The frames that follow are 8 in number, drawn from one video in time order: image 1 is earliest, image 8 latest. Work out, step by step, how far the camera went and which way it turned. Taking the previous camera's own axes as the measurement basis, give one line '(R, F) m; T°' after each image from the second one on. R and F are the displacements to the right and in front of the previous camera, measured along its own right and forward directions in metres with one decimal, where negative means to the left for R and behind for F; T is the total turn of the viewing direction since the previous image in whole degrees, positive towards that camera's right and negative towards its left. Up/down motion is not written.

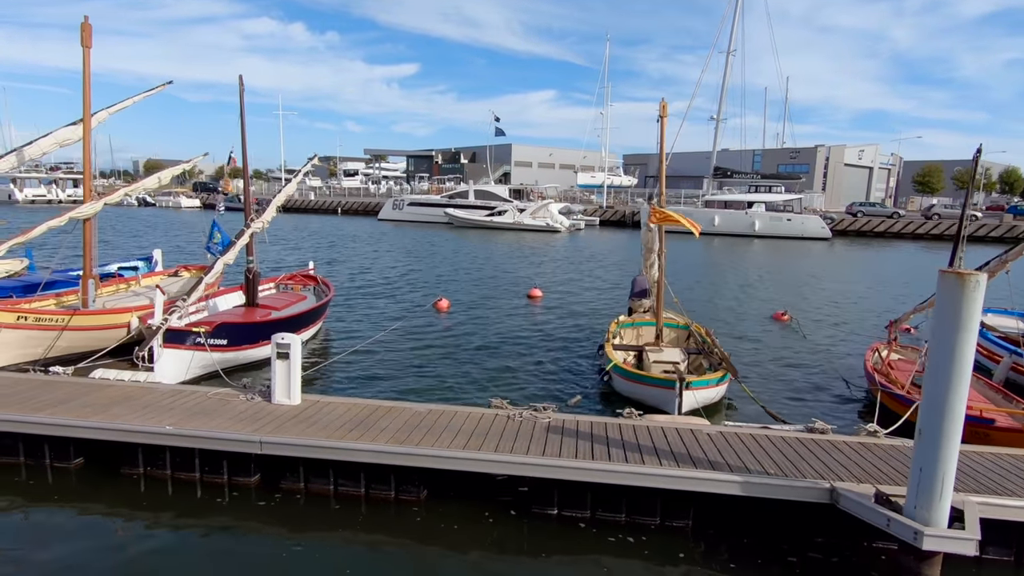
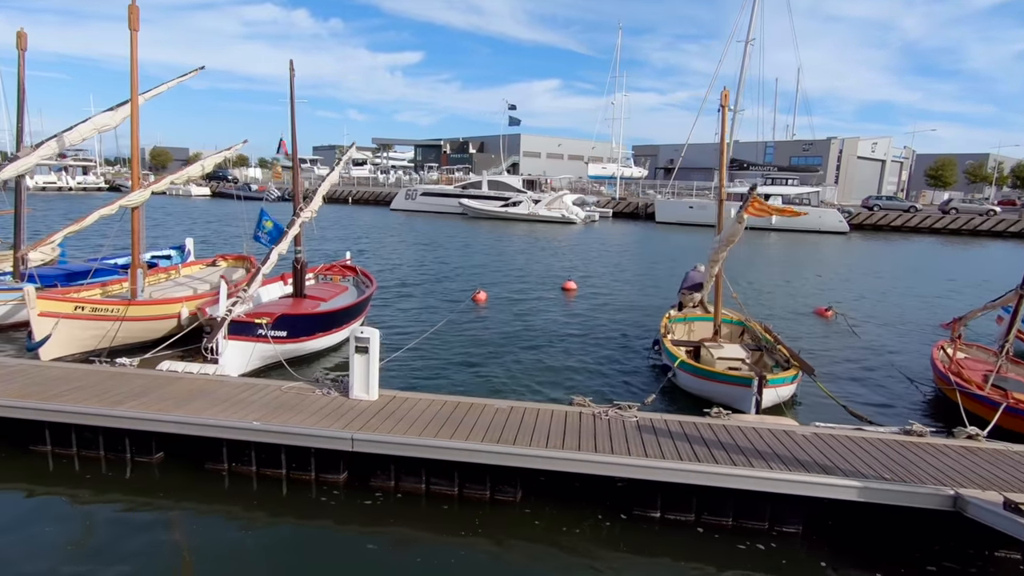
(-1.3, +0.2) m; 0°
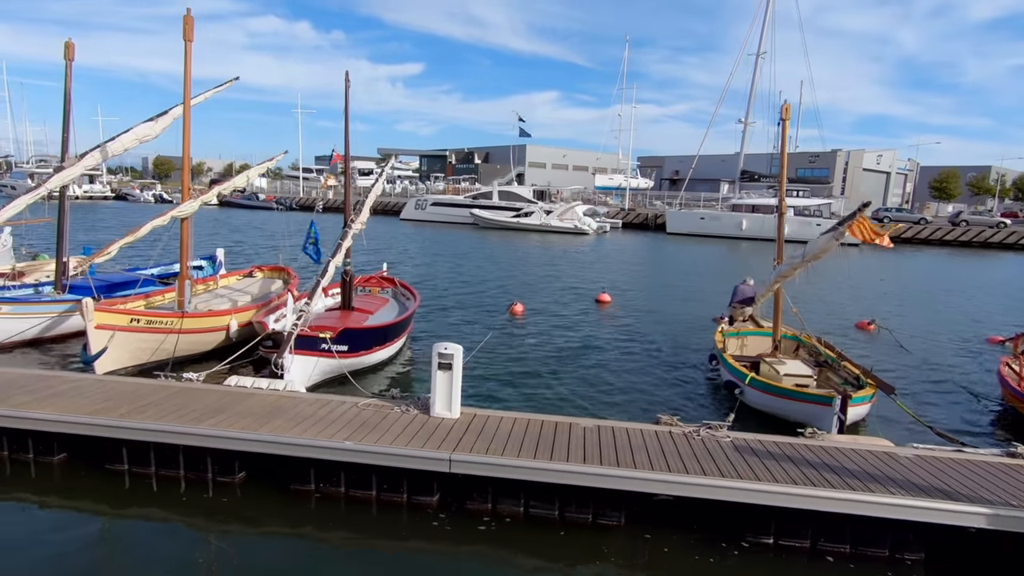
(-1.3, +0.2) m; 0°
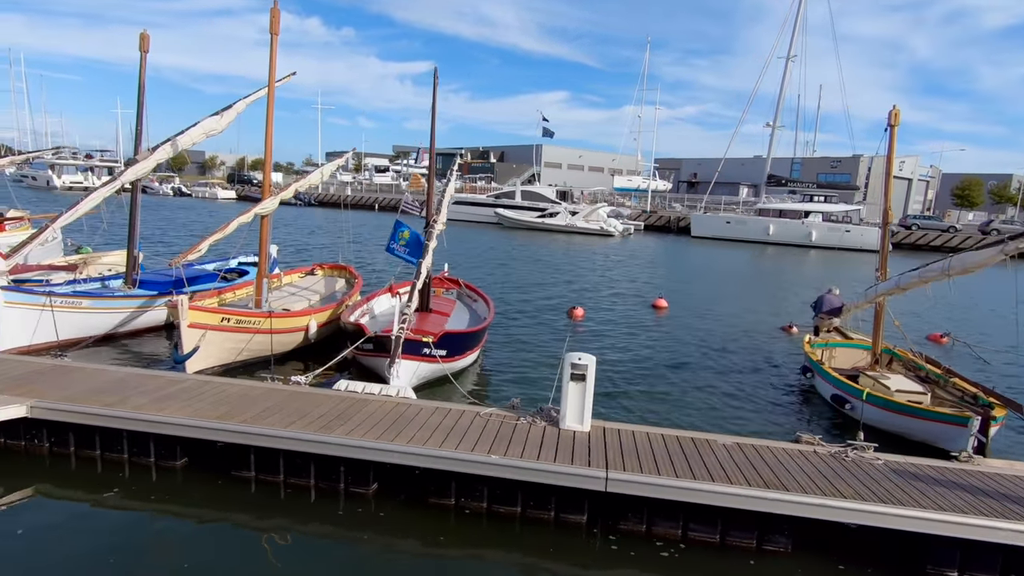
(-1.9, +0.4) m; -1°
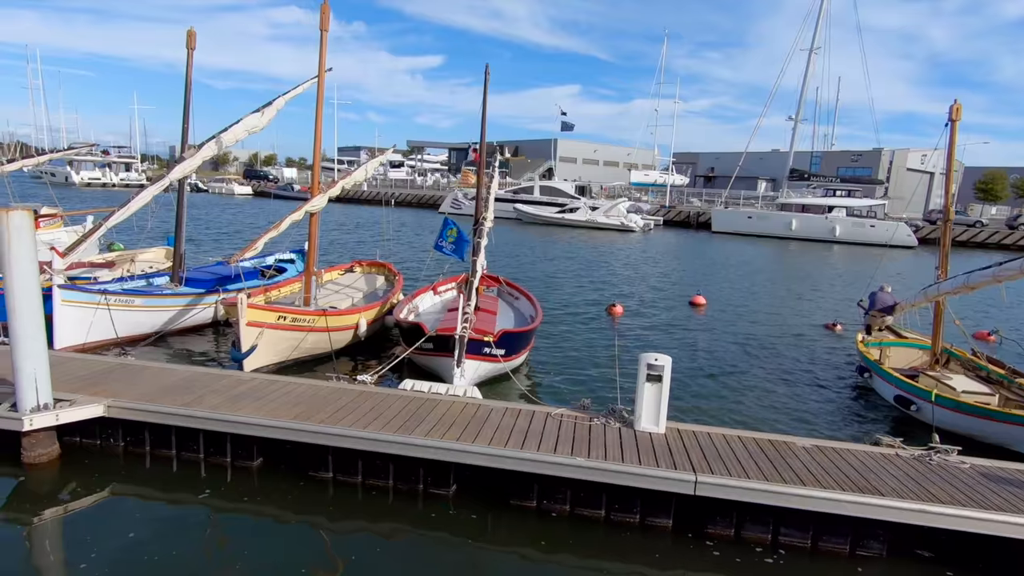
(-0.9, +0.1) m; -1°
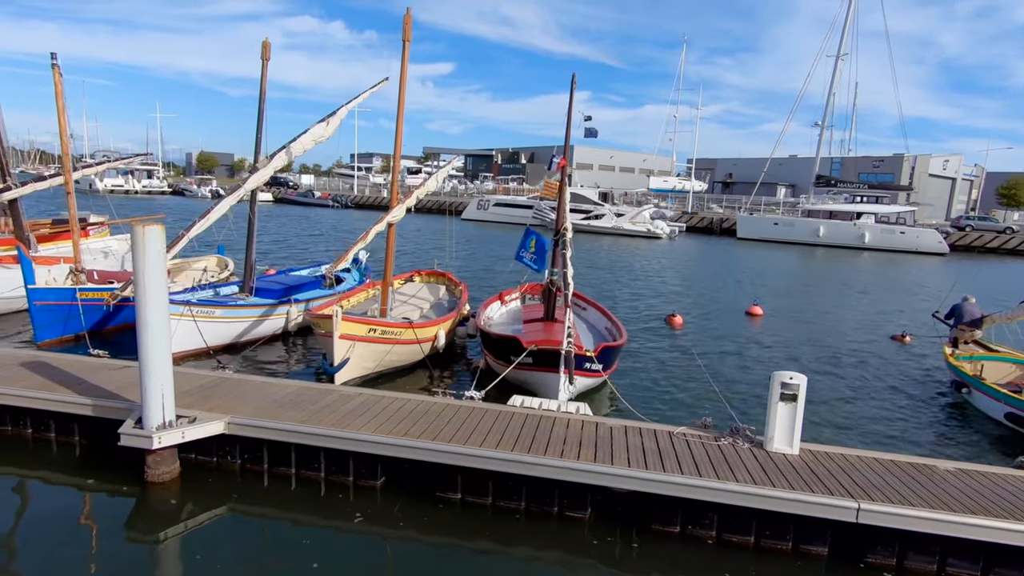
(-1.7, +0.2) m; -1°
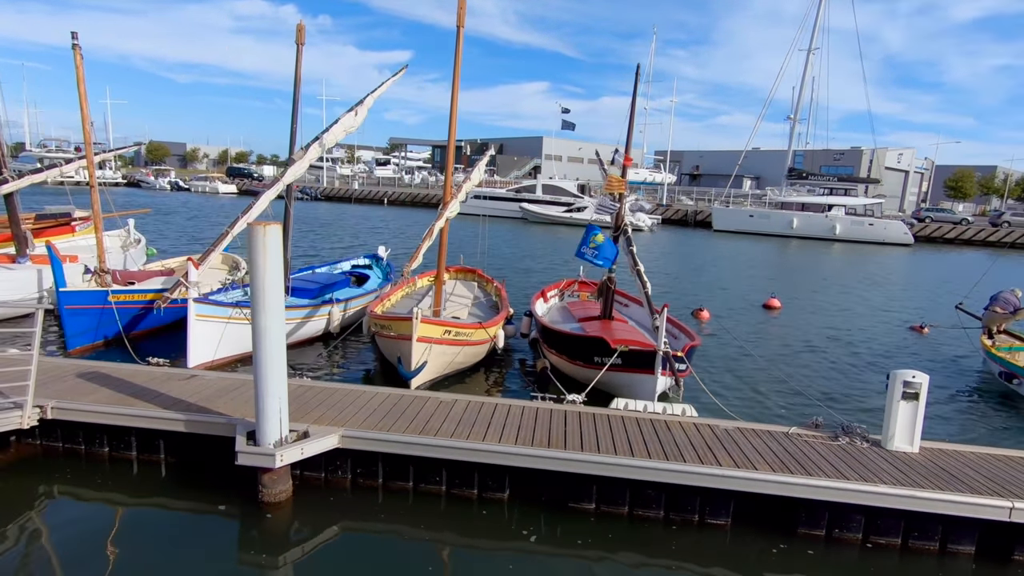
(-2.3, +0.3) m; +4°
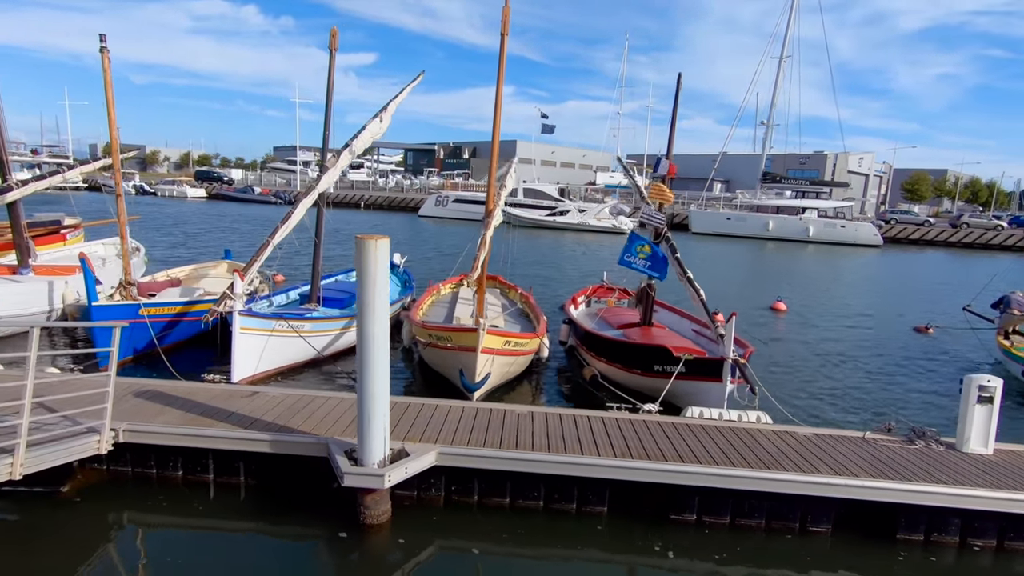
(-1.7, +0.1) m; +3°
